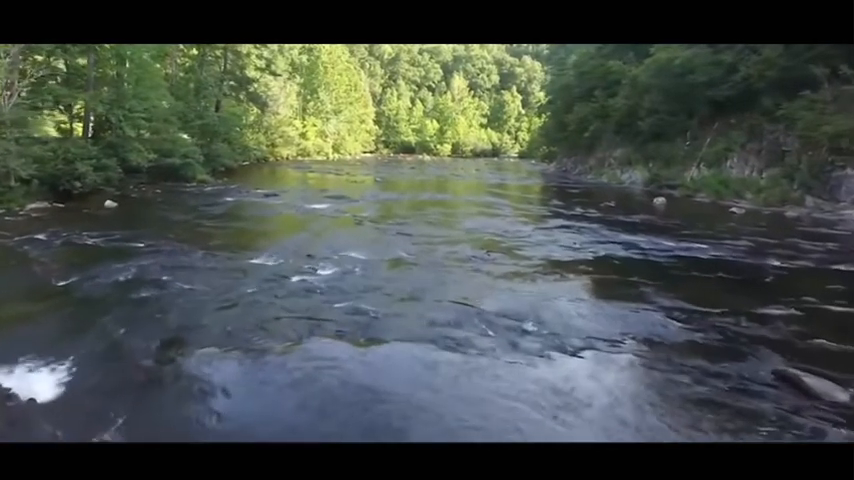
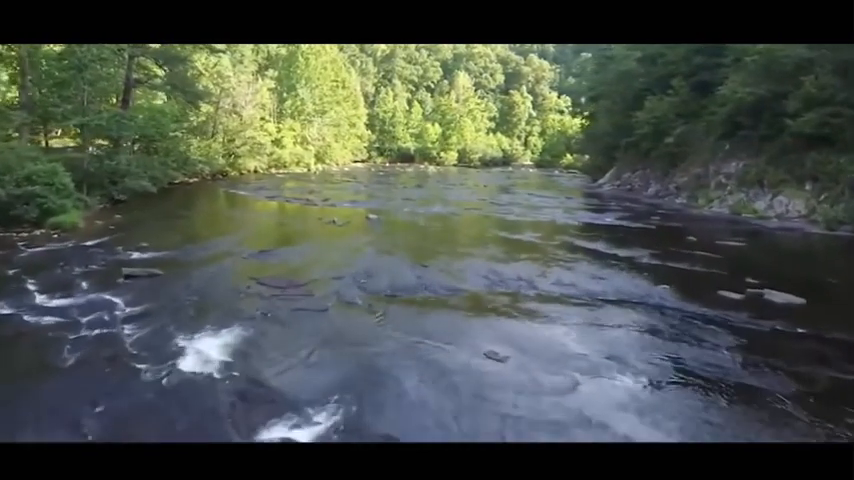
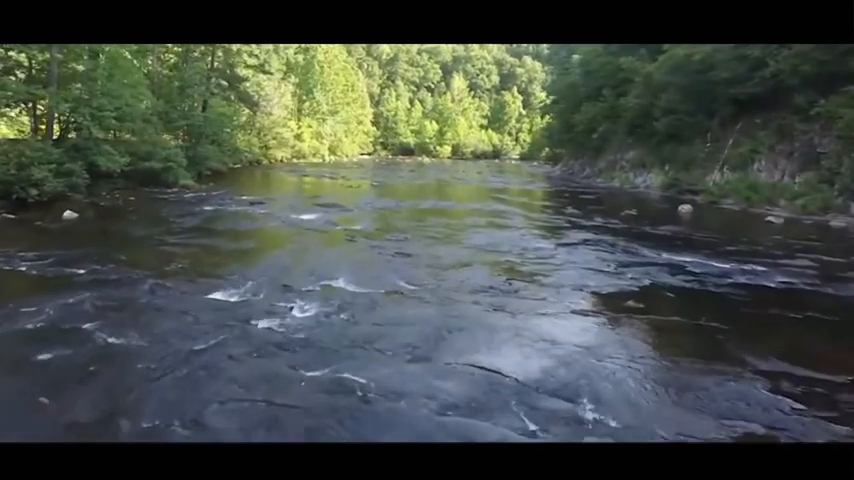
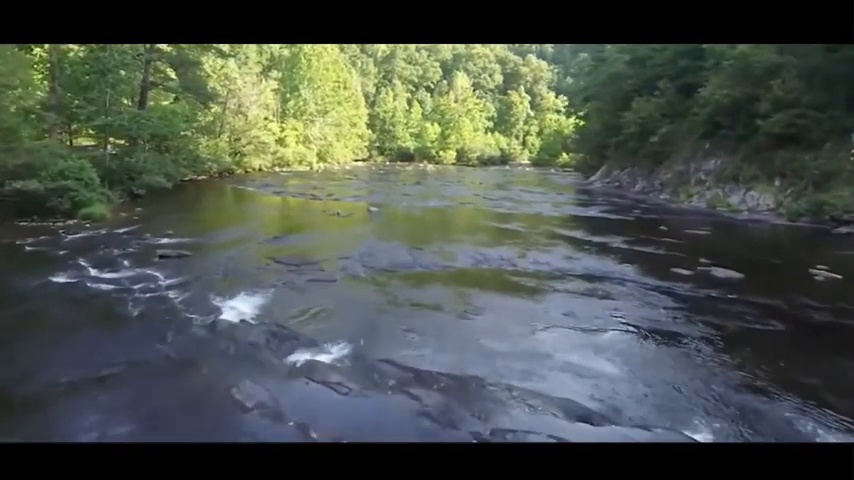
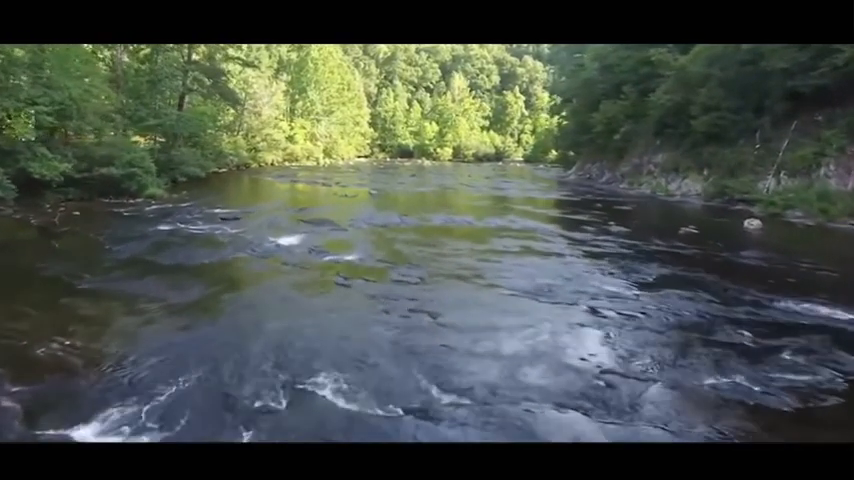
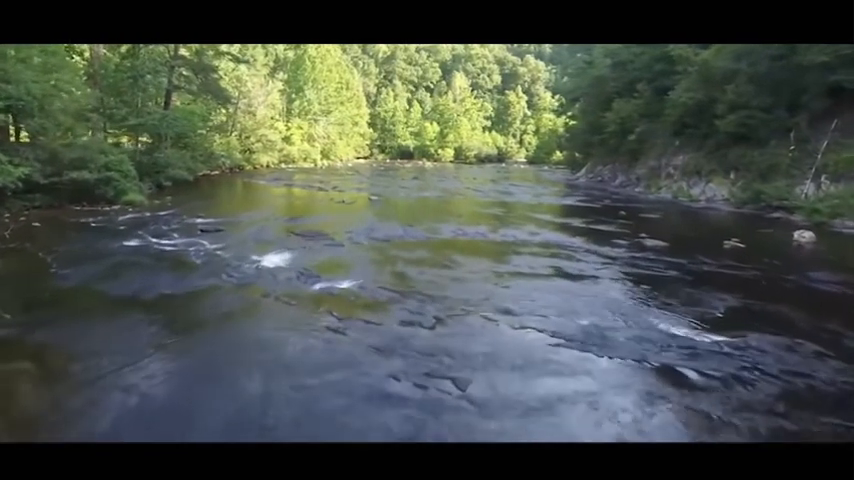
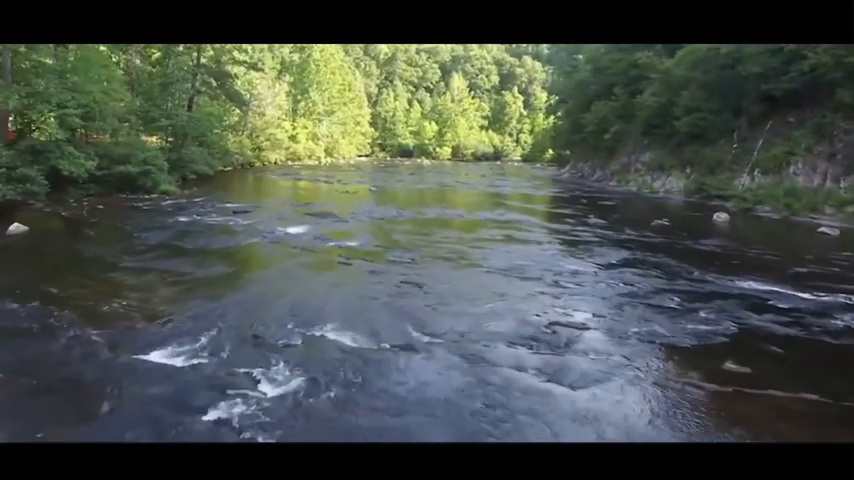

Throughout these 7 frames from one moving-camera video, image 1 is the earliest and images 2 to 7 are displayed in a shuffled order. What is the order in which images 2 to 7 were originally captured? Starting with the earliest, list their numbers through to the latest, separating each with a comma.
3, 7, 5, 6, 4, 2
